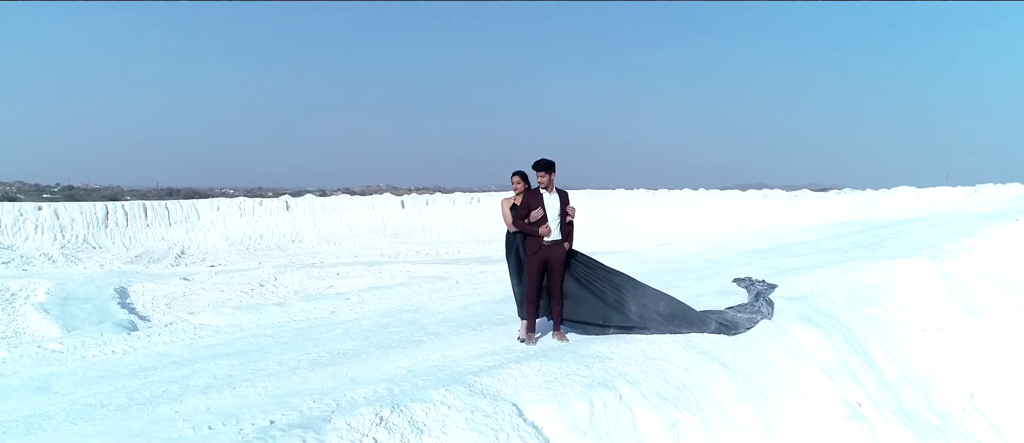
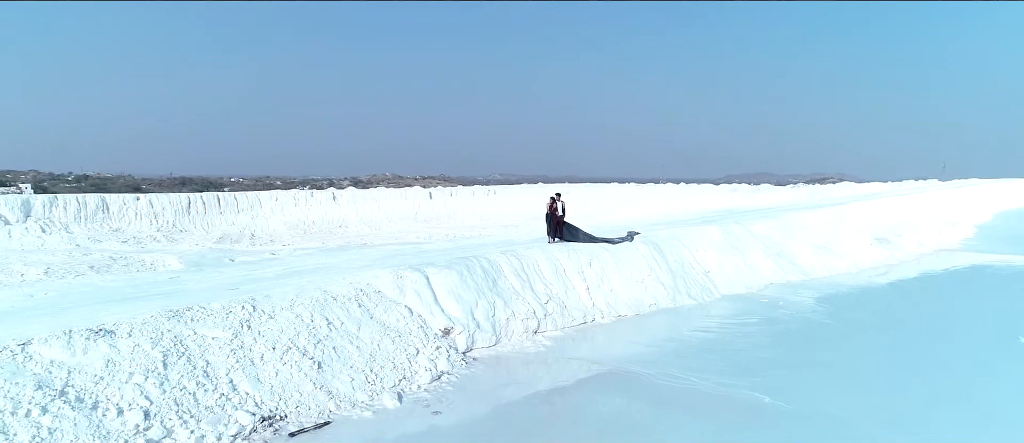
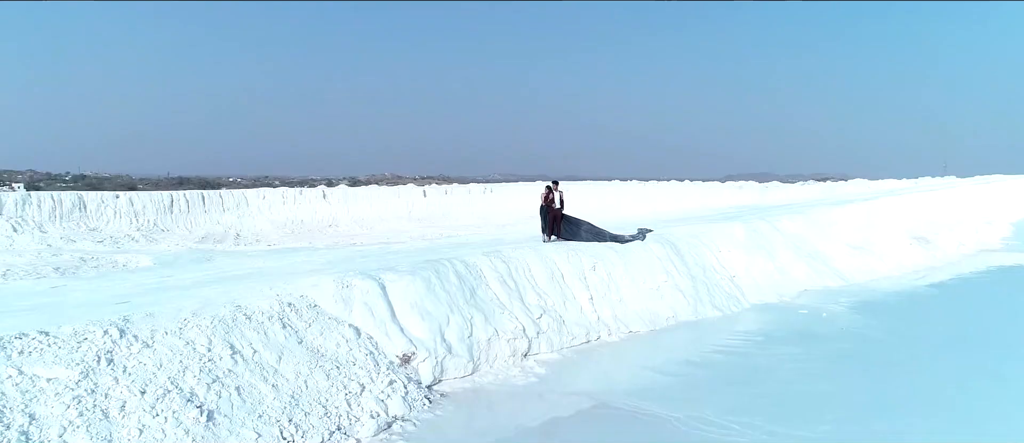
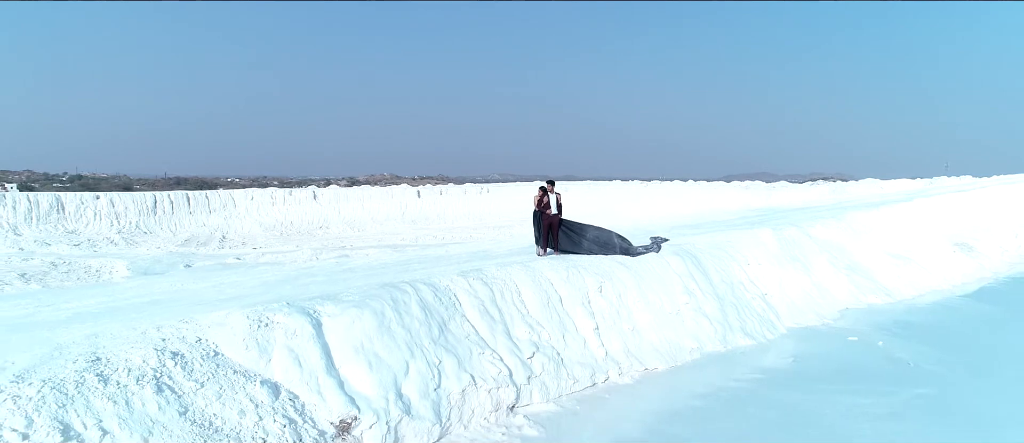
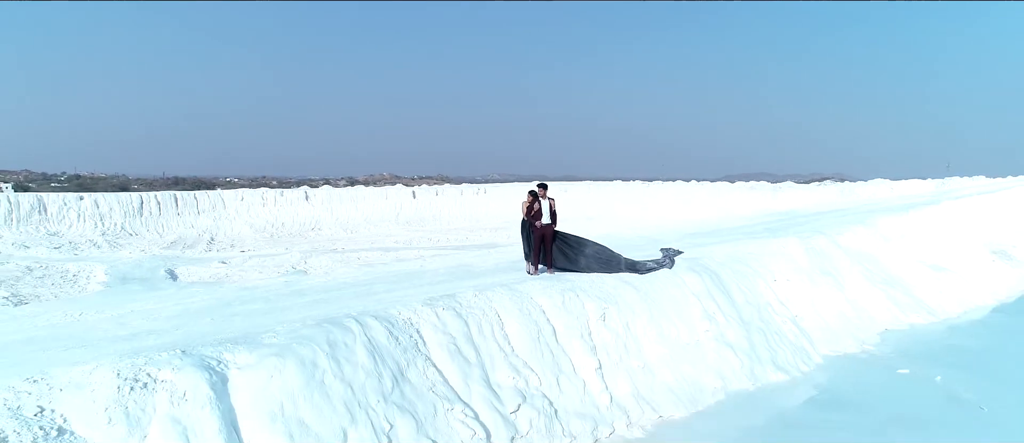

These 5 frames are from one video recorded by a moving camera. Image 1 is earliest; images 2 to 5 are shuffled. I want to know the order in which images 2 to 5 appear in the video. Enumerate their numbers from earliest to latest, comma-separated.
5, 4, 3, 2
